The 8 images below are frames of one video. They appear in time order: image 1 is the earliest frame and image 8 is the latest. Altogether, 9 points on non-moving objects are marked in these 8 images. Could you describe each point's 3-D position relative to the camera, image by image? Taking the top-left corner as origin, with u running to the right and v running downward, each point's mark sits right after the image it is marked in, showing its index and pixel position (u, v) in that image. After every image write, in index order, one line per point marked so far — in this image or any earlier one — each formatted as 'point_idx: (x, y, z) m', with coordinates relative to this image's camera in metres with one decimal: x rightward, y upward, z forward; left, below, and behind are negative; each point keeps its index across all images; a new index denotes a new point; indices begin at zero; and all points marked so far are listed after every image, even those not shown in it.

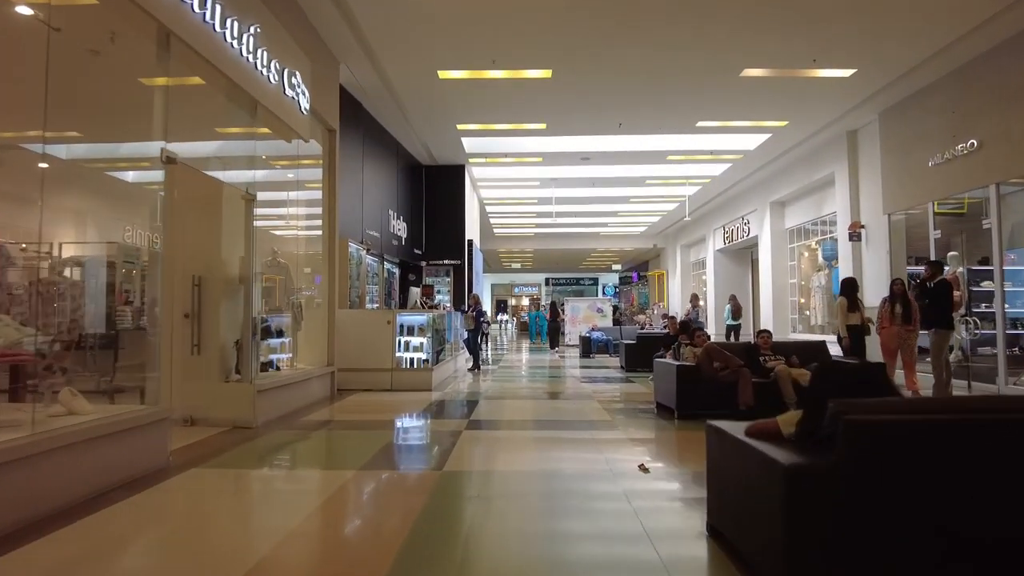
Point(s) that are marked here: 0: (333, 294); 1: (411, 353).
0: (-2.2, -0.1, +8.2) m
1: (-1.3, -0.8, +8.4) m
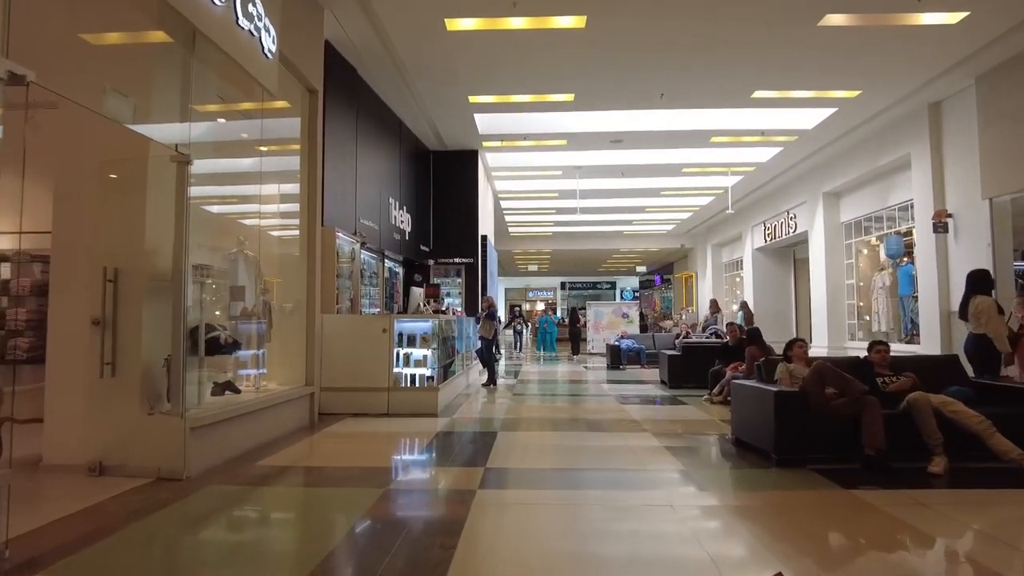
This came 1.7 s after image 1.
0: (-2.0, -0.1, +6.6) m
1: (-1.0, -0.8, +6.8) m
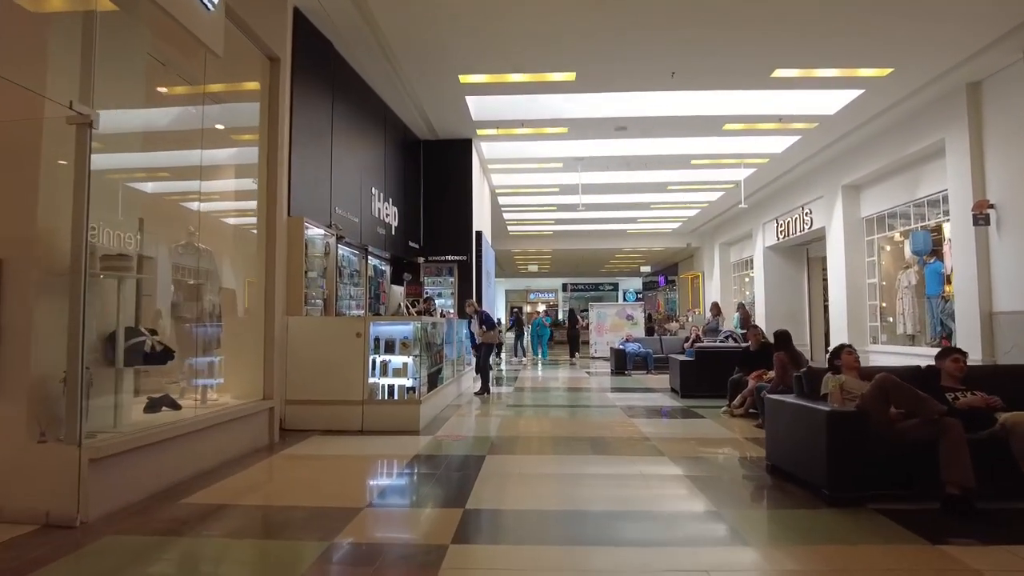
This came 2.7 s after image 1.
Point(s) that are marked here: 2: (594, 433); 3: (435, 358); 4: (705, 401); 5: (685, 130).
0: (-2.1, -0.1, +5.8) m
1: (-1.1, -0.8, +6.0) m
2: (+0.7, -1.3, +5.9) m
3: (-0.8, -0.8, +6.9) m
4: (+2.3, -1.4, +7.9) m
5: (+2.7, +2.4, +10.2) m
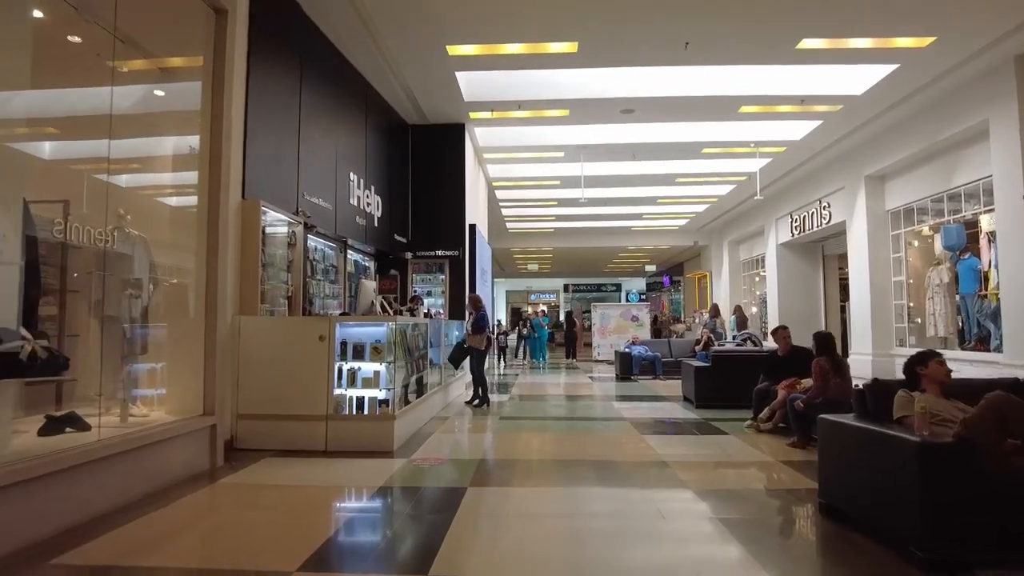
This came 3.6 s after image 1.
0: (-2.1, 0.0, +4.9) m
1: (-1.2, -0.8, +5.1) m
2: (+0.7, -1.3, +5.0) m
3: (-0.9, -0.7, +6.0) m
4: (+2.2, -1.3, +7.0) m
5: (+2.6, +2.5, +9.3) m
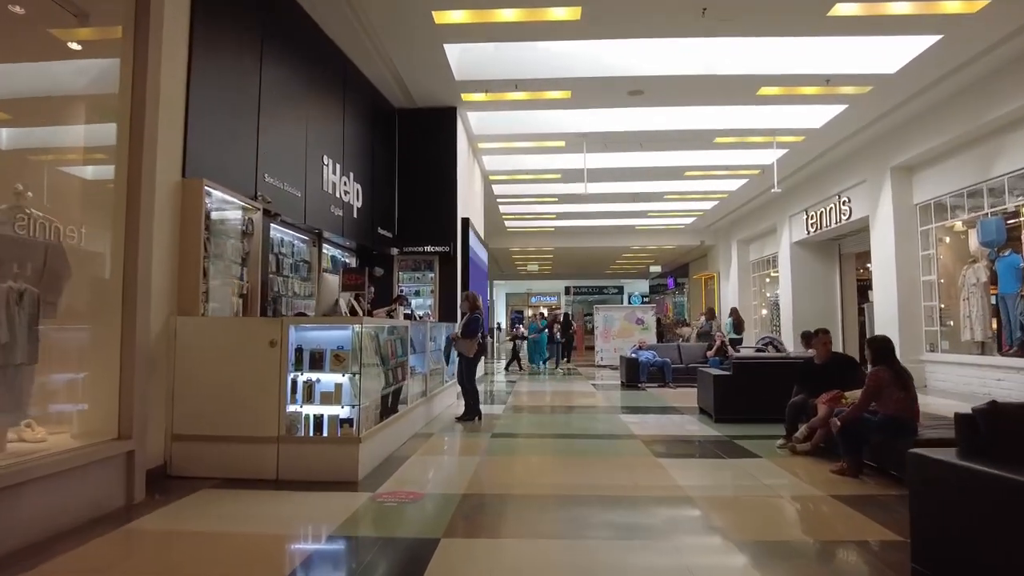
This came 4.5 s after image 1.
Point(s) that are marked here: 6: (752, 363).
0: (-2.2, 0.0, +4.1) m
1: (-1.2, -0.7, +4.2) m
2: (+0.6, -1.2, +4.2) m
3: (-0.9, -0.7, +5.2) m
4: (+2.2, -1.3, +6.1) m
5: (+2.6, +2.5, +8.4) m
6: (+2.4, -0.8, +6.5) m
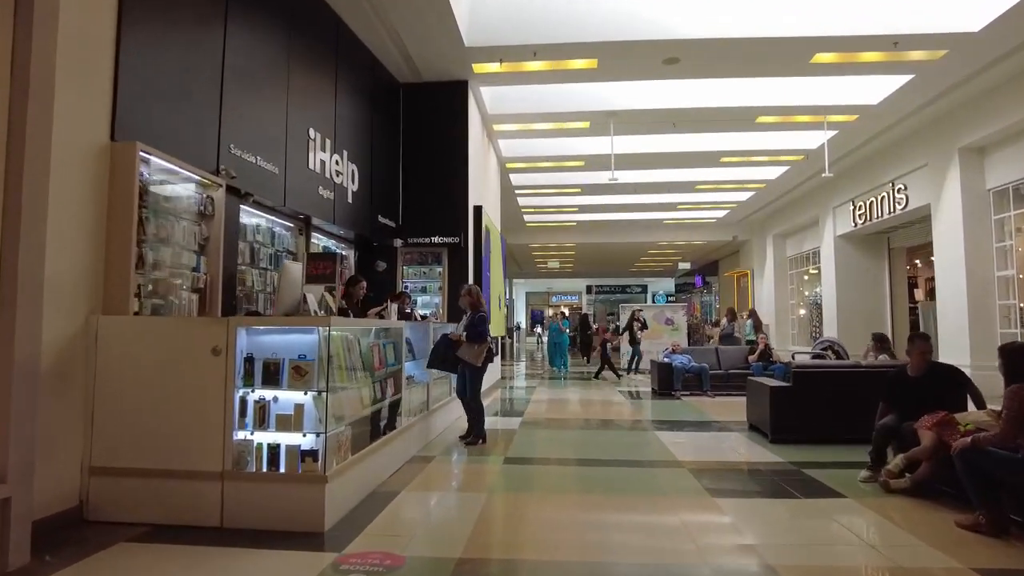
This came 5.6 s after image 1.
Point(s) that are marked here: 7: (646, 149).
0: (-2.1, +0.1, +3.1) m
1: (-1.2, -0.7, +3.3) m
2: (+0.7, -1.2, +3.1) m
3: (-0.8, -0.7, +4.2) m
4: (+2.3, -1.3, +5.1) m
5: (+2.8, +2.5, +7.4) m
6: (+2.5, -0.7, +5.5) m
7: (+2.2, +2.3, +10.7) m
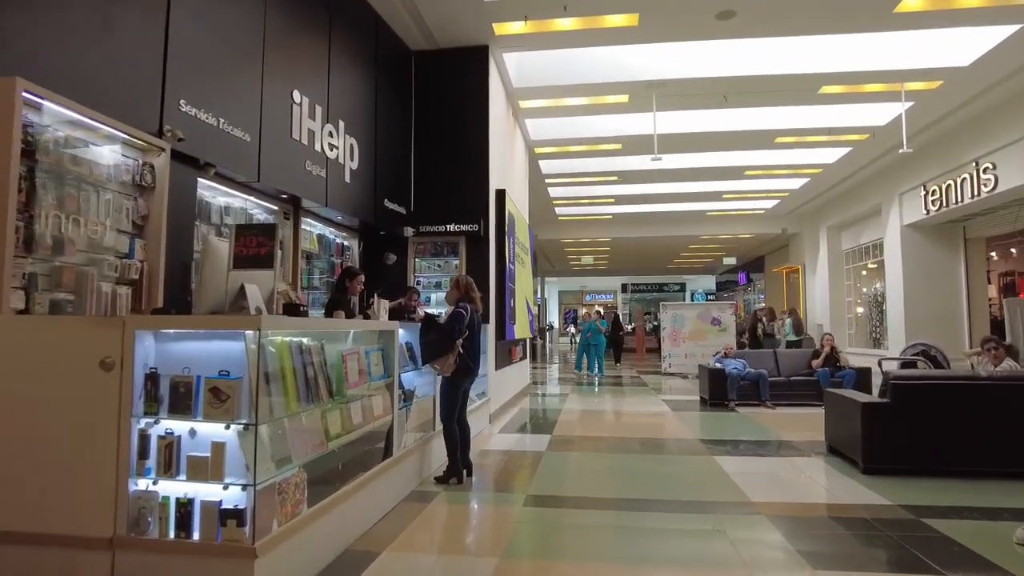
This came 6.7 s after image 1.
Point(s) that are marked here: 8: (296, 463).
0: (-2.1, +0.1, +2.2) m
1: (-1.1, -0.7, +2.3) m
2: (+0.7, -1.1, +2.1) m
3: (-0.7, -0.6, +3.2) m
4: (+2.5, -1.2, +3.9) m
5: (+3.0, +2.6, +6.2) m
6: (+2.7, -0.6, +4.3) m
7: (+2.6, +2.3, +9.6) m
8: (-0.8, -0.7, +2.5) m
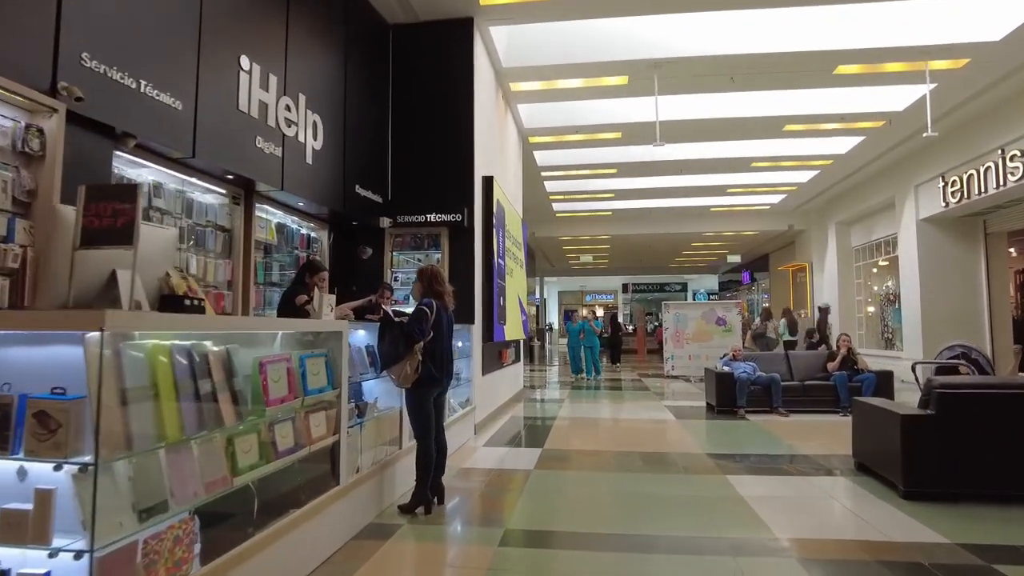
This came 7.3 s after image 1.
0: (-2.2, +0.1, +1.6) m
1: (-1.2, -0.6, +1.7) m
2: (+0.6, -1.1, +1.4) m
3: (-0.9, -0.6, +2.6) m
4: (+2.3, -1.2, +3.3) m
5: (+2.9, +2.6, +5.6) m
6: (+2.6, -0.6, +3.7) m
7: (+2.5, +2.4, +8.9) m
8: (-0.9, -0.6, +1.9) m
